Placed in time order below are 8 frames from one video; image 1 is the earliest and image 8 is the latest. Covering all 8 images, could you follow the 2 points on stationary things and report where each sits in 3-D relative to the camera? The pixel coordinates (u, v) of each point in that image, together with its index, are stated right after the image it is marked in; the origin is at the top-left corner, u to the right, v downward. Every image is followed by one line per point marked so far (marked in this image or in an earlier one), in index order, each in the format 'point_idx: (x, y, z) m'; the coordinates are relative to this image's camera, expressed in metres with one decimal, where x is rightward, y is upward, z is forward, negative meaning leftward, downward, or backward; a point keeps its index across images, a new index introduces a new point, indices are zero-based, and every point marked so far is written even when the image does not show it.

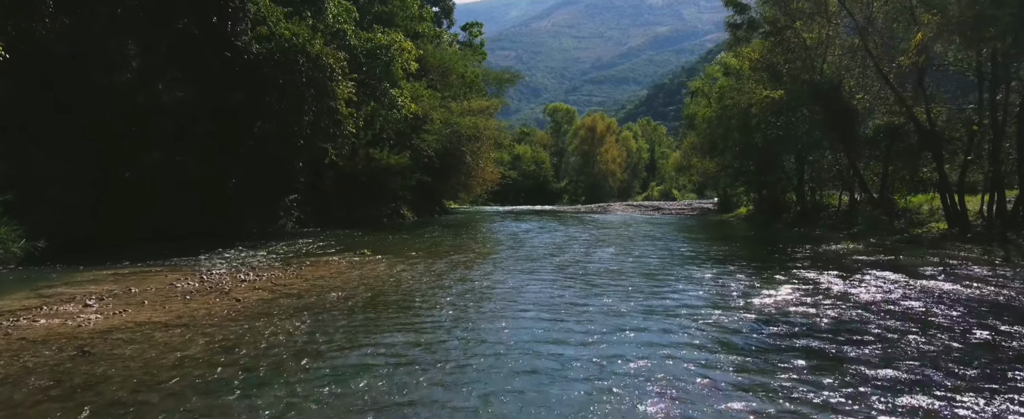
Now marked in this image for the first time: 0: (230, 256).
0: (-7.0, -1.2, +19.1) m
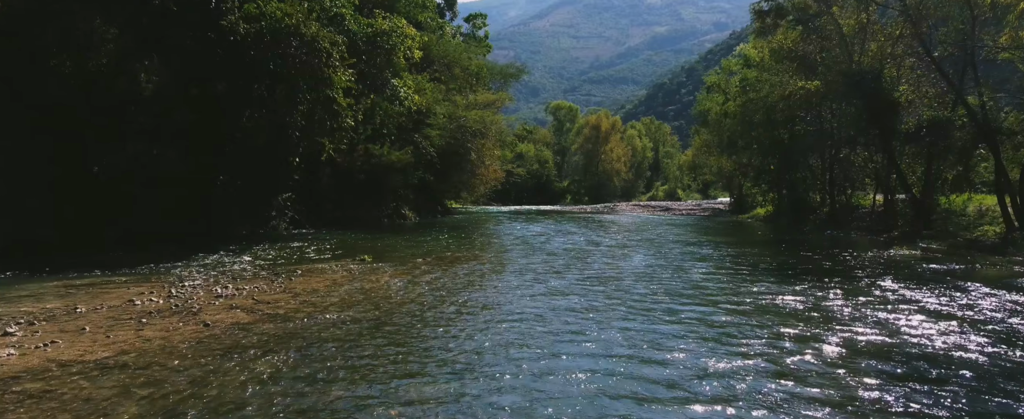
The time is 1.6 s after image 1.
0: (-6.5, -1.2, +16.7) m
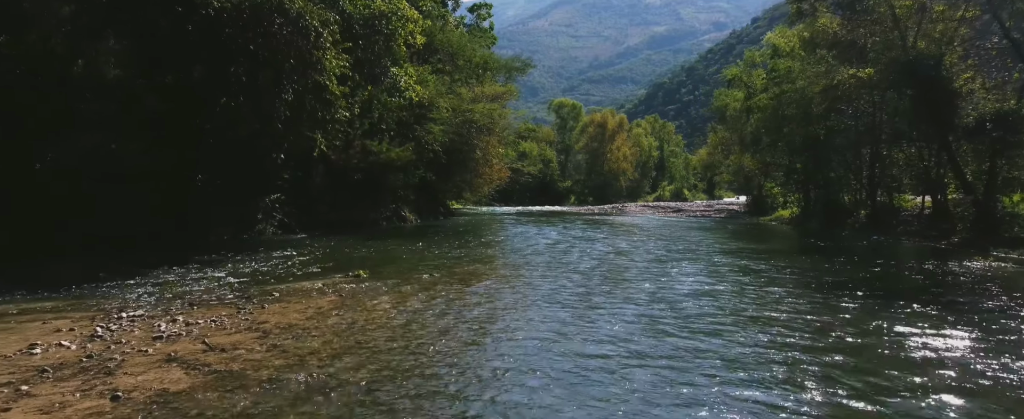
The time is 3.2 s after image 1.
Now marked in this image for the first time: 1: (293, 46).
0: (-6.0, -1.3, +13.7) m
1: (-5.3, +4.0, +19.0) m
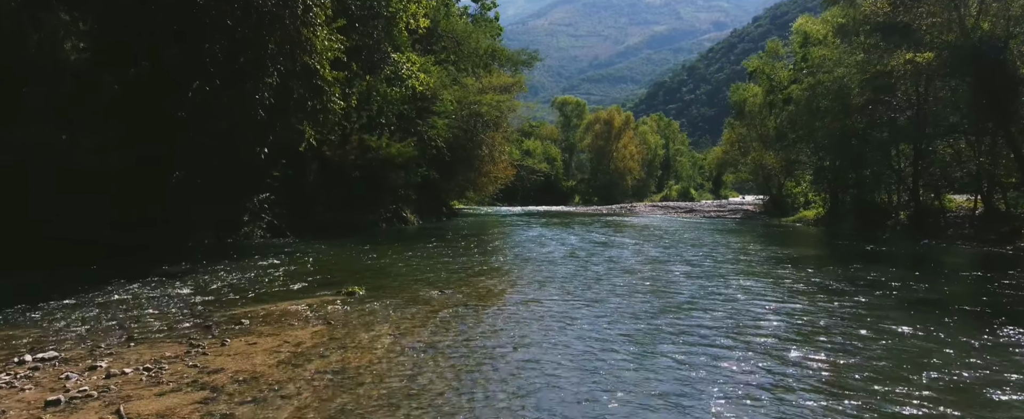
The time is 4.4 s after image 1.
0: (-5.6, -1.3, +11.1) m
1: (-4.9, +4.0, +16.4) m
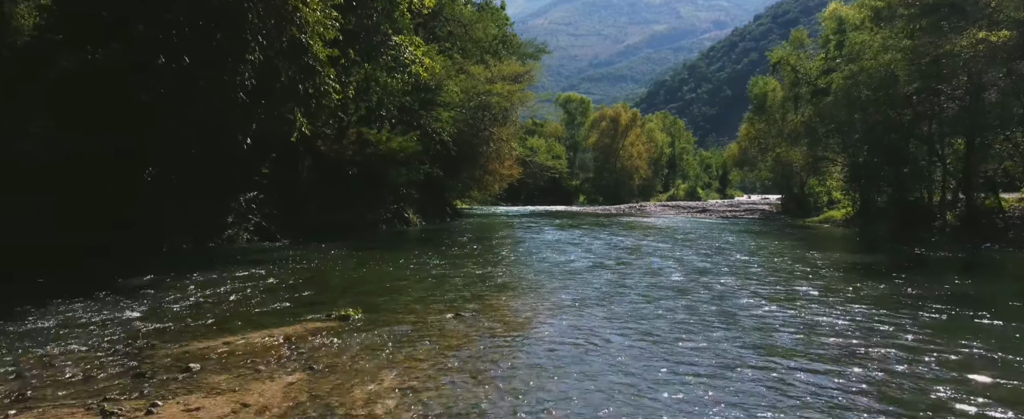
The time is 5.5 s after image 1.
0: (-5.2, -1.3, +8.6) m
1: (-4.5, +4.0, +13.9) m
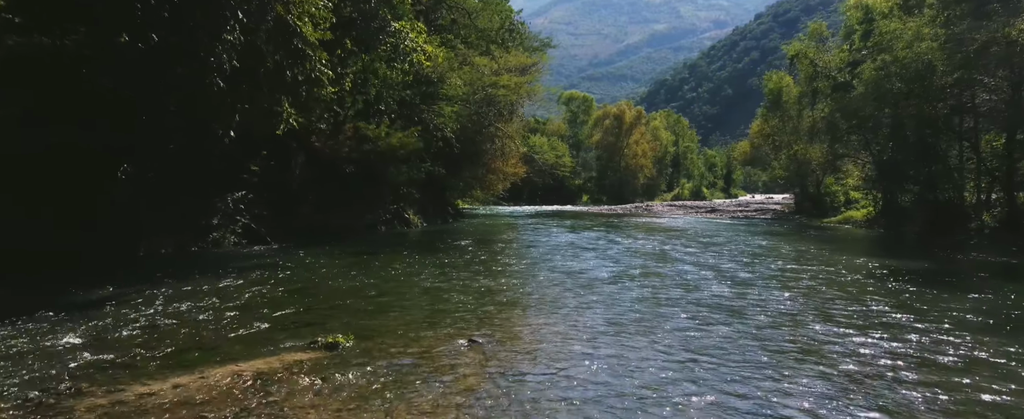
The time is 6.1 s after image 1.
0: (-4.9, -1.3, +6.8) m
1: (-4.2, +4.0, +12.1) m
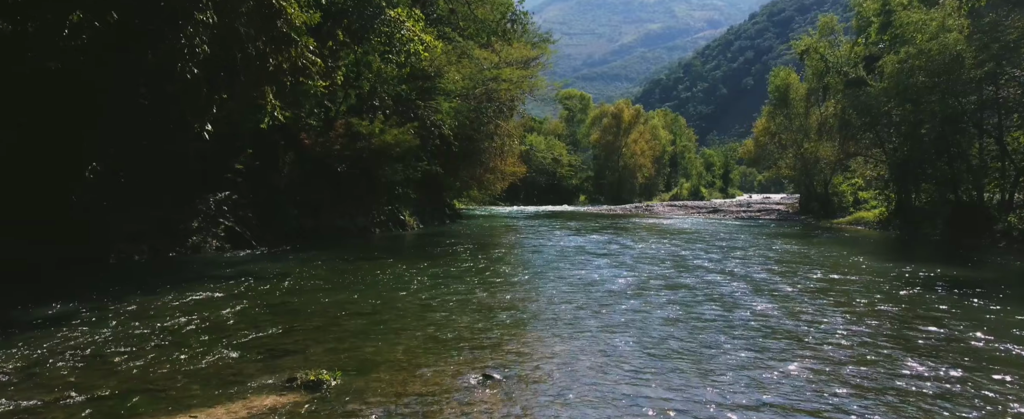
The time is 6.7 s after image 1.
0: (-4.7, -1.4, +5.4) m
1: (-4.1, +3.9, +10.6) m
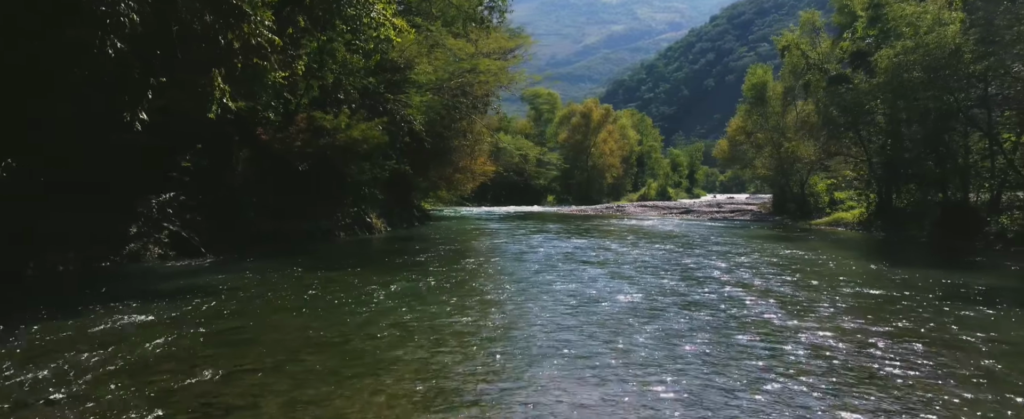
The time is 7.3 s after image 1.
0: (-4.5, -1.5, +3.5) m
1: (-4.1, +3.8, +8.8) m
